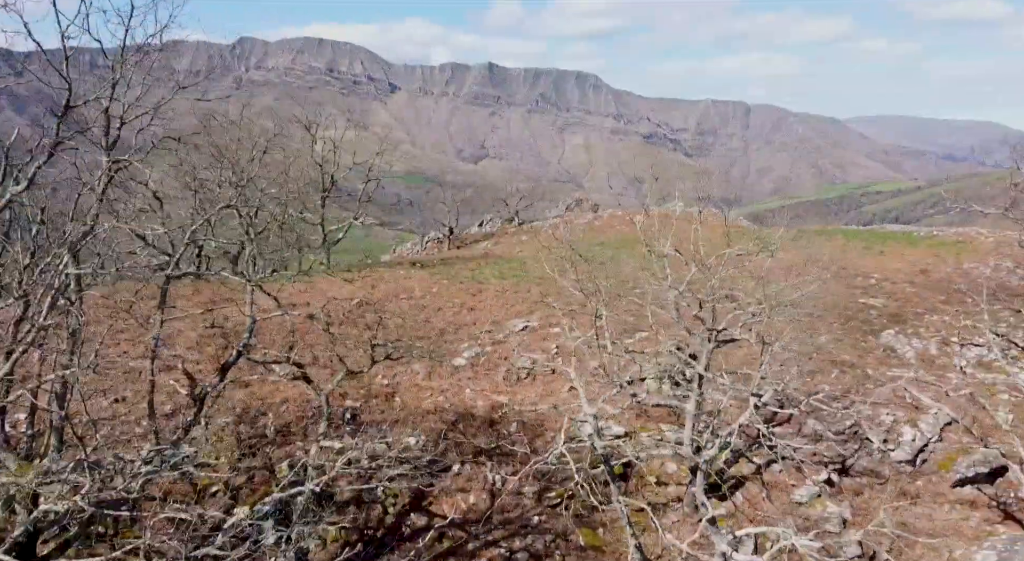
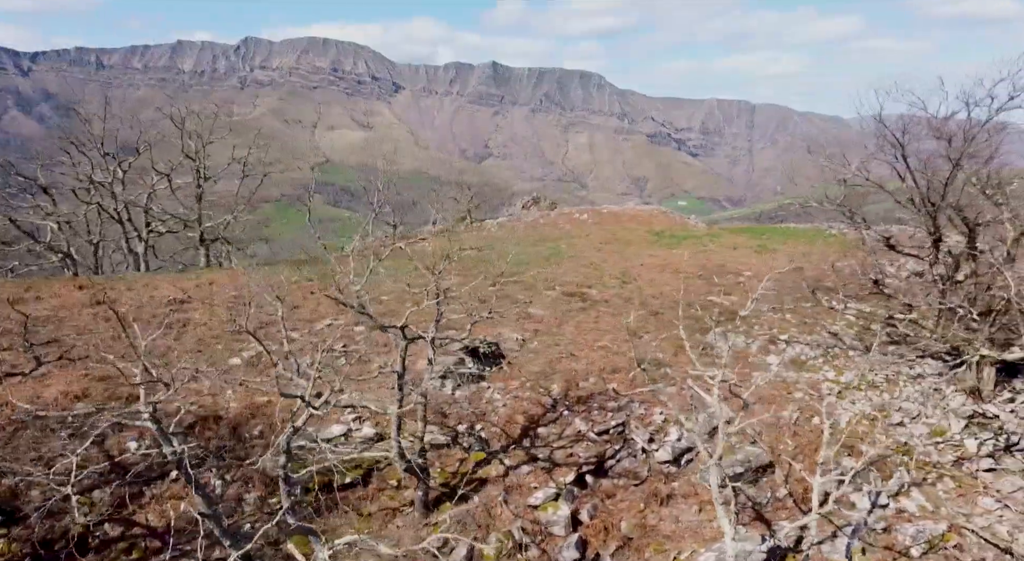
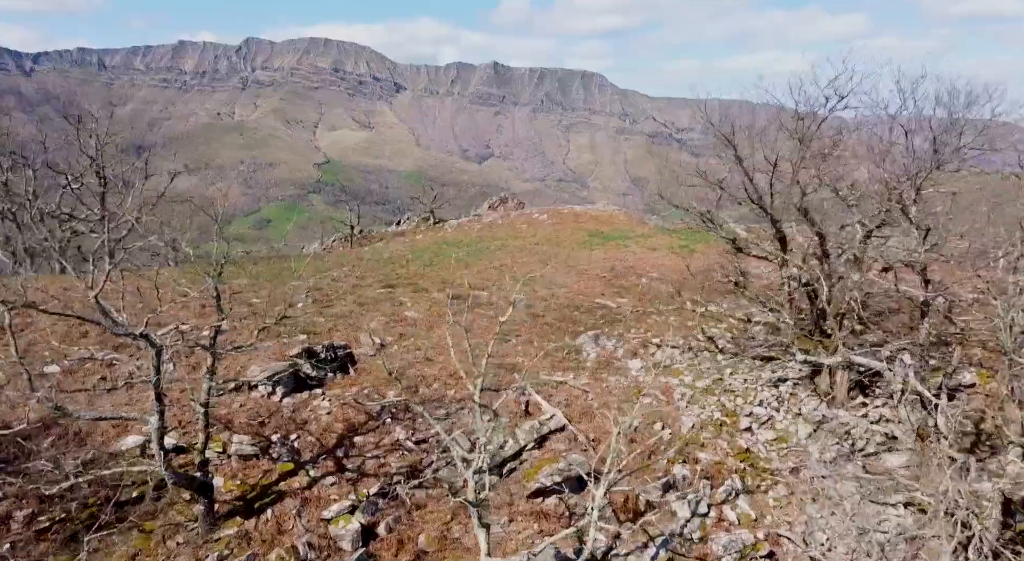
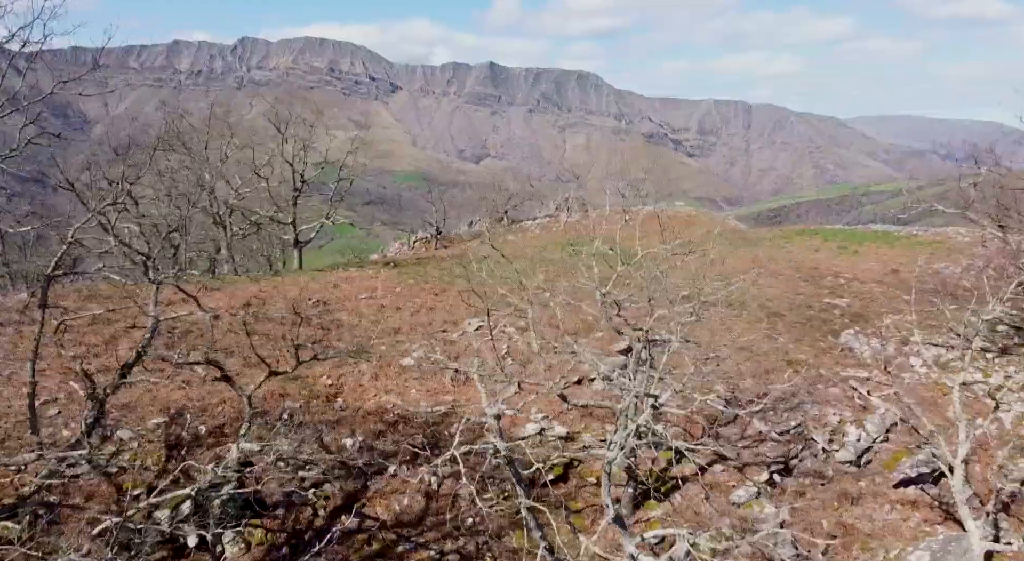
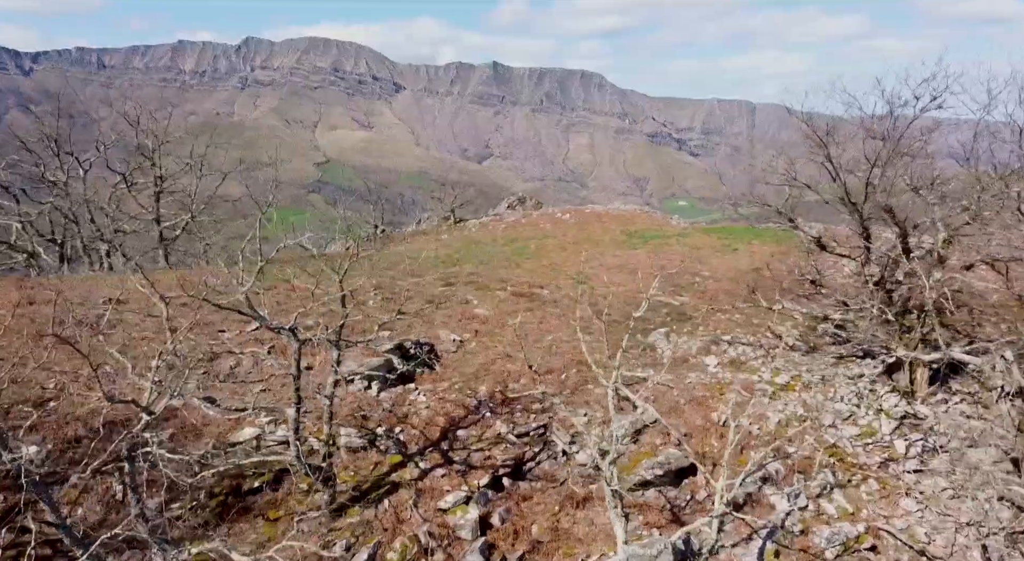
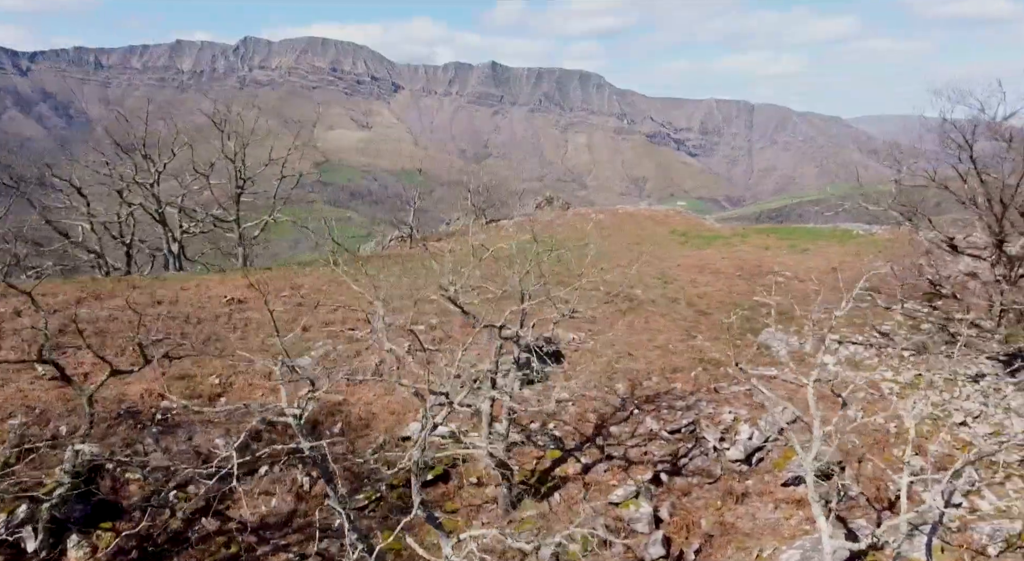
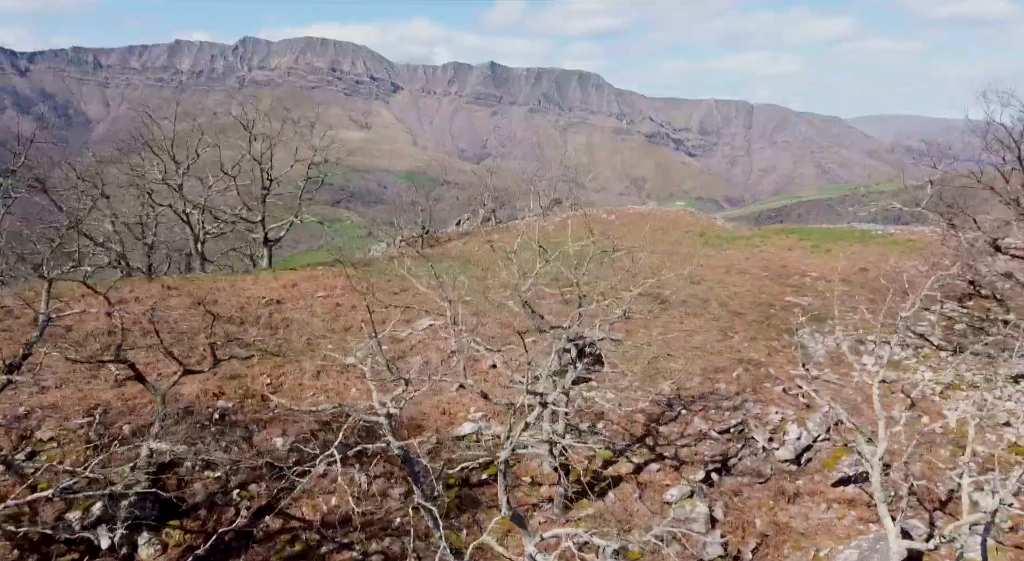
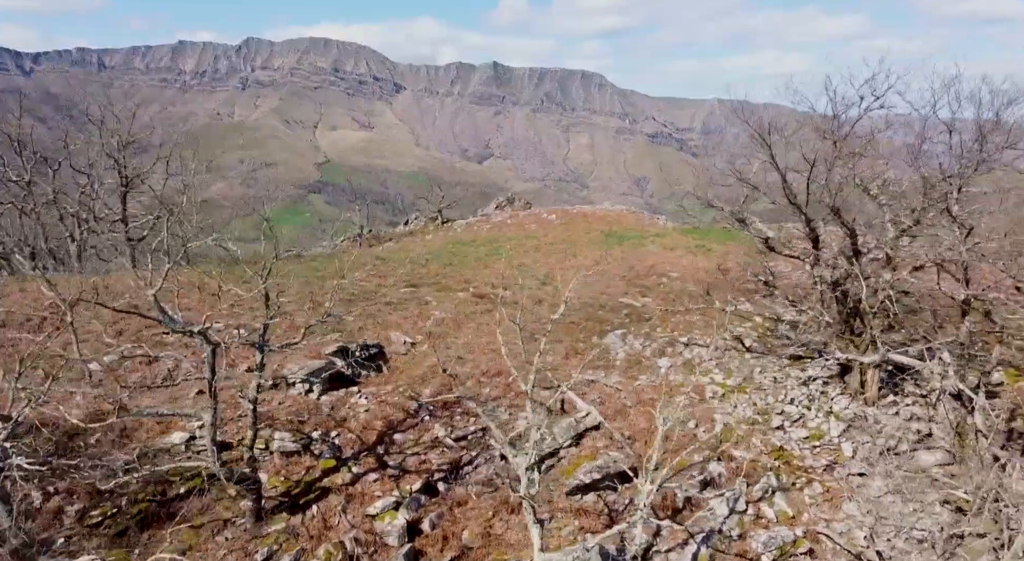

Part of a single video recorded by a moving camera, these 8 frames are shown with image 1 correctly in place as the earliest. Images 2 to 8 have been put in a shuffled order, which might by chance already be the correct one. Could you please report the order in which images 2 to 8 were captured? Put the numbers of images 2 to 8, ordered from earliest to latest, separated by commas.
4, 7, 6, 2, 5, 8, 3
